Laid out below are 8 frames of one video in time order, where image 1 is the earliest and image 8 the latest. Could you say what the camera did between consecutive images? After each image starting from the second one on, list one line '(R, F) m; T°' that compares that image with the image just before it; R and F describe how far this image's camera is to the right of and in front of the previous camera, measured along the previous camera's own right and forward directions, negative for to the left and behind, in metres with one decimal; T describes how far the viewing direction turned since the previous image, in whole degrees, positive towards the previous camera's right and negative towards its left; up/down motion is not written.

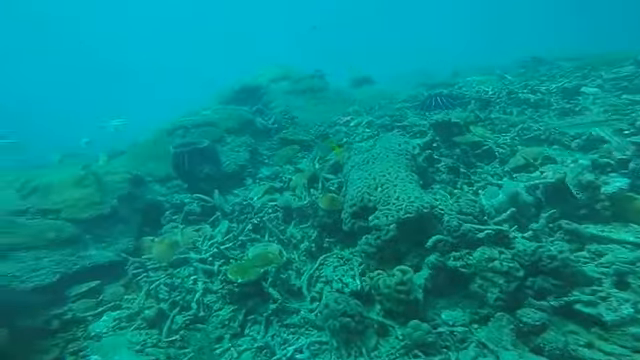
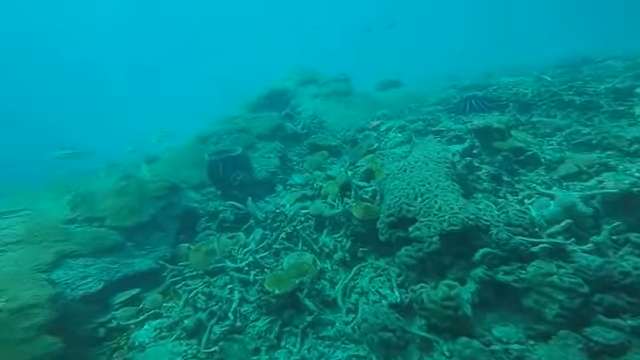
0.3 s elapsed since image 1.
(-0.1, 0.0) m; -4°
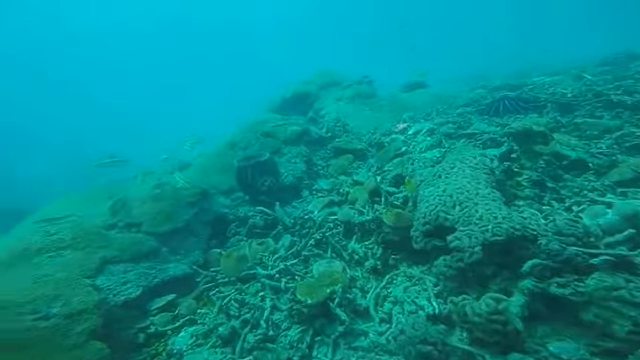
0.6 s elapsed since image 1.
(-0.1, 0.0) m; -3°
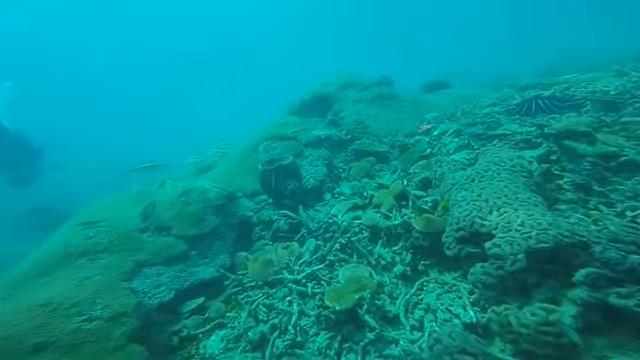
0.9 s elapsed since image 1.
(-0.1, 0.0) m; -3°
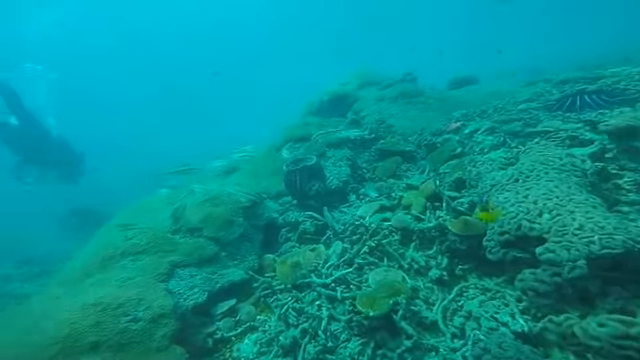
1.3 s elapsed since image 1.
(-0.2, +0.1) m; -3°
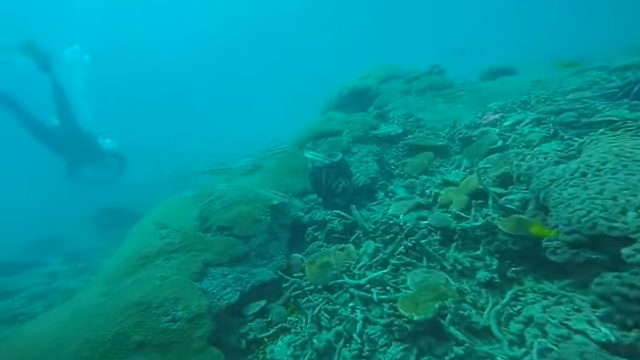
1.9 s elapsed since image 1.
(-0.3, +0.2) m; -2°
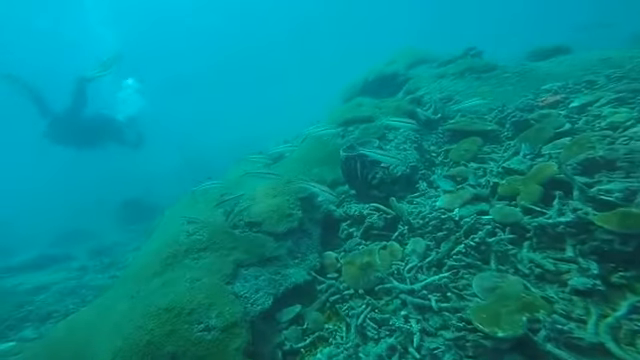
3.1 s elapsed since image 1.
(-0.5, +0.7) m; -2°
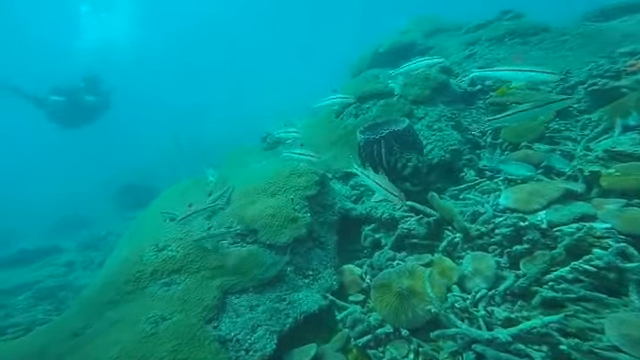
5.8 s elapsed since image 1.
(-0.3, +1.7) m; +1°
